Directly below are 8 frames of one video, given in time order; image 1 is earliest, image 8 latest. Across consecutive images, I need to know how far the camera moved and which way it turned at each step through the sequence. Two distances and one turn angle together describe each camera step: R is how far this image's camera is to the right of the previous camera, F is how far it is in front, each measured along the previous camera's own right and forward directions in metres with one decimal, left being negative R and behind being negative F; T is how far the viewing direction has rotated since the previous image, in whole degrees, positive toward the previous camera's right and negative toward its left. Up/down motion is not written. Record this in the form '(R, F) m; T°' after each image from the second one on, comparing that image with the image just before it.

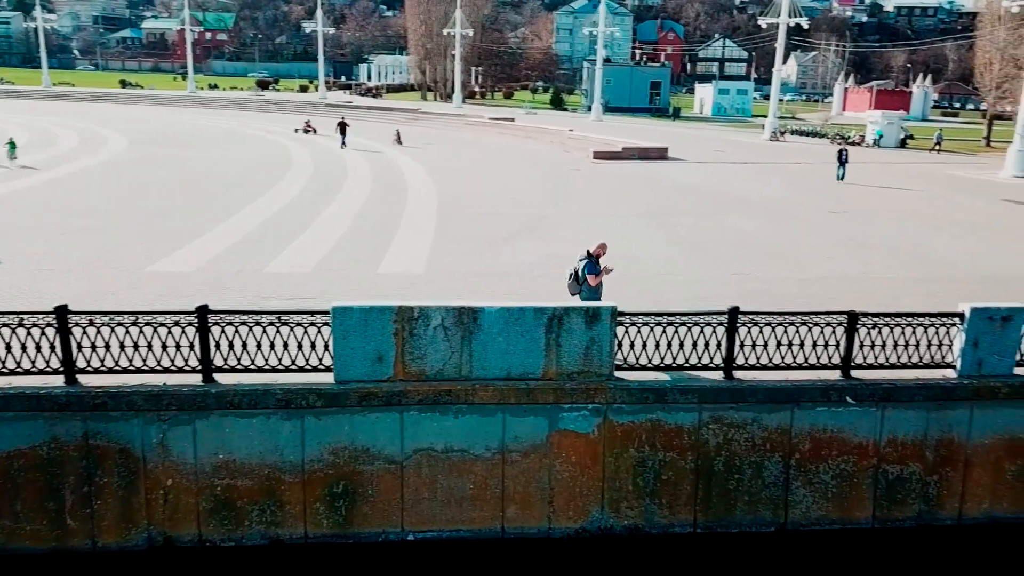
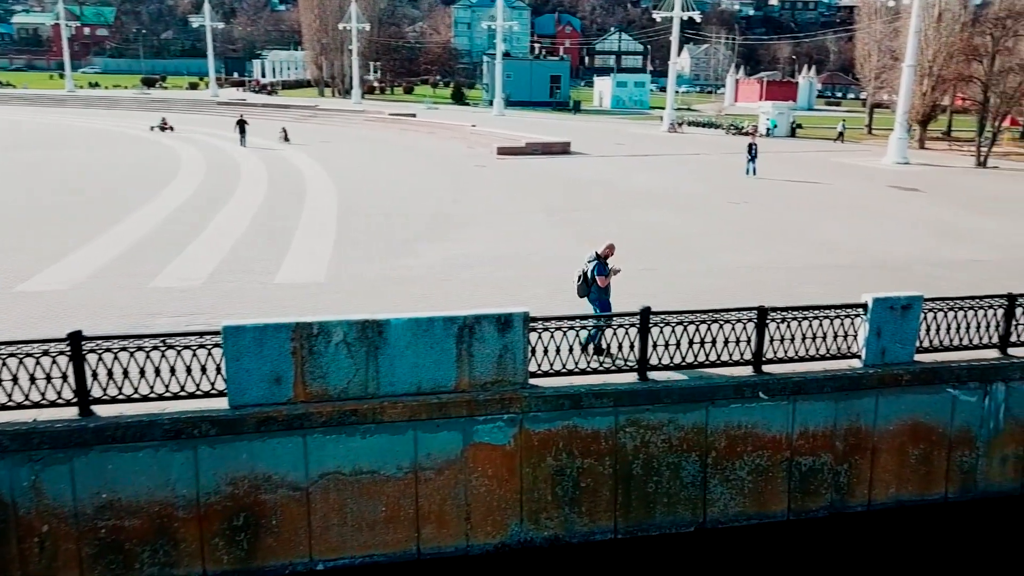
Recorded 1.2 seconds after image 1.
(0.0, +0.3) m; +6°
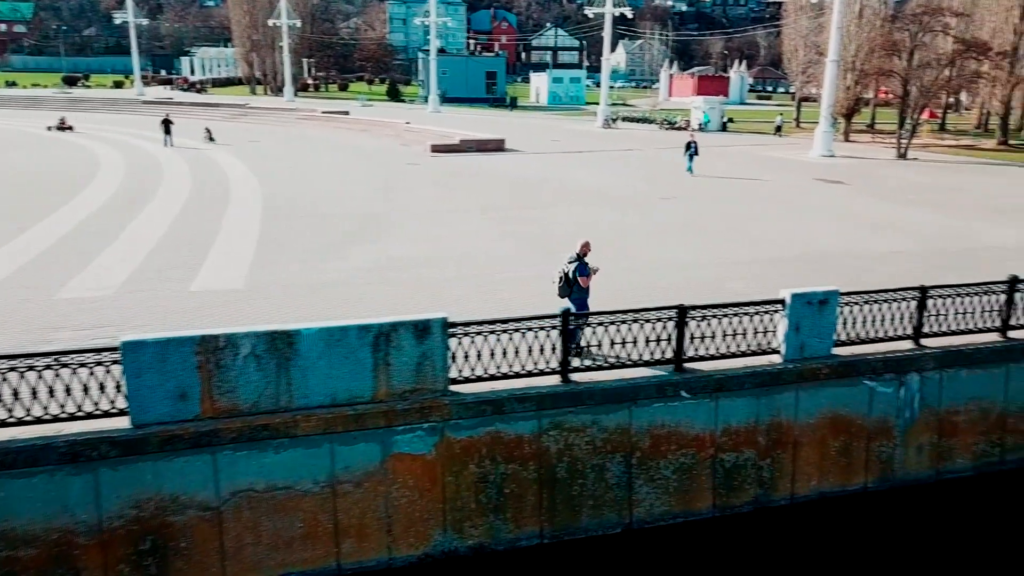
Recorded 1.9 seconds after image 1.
(+0.2, +0.1) m; +4°
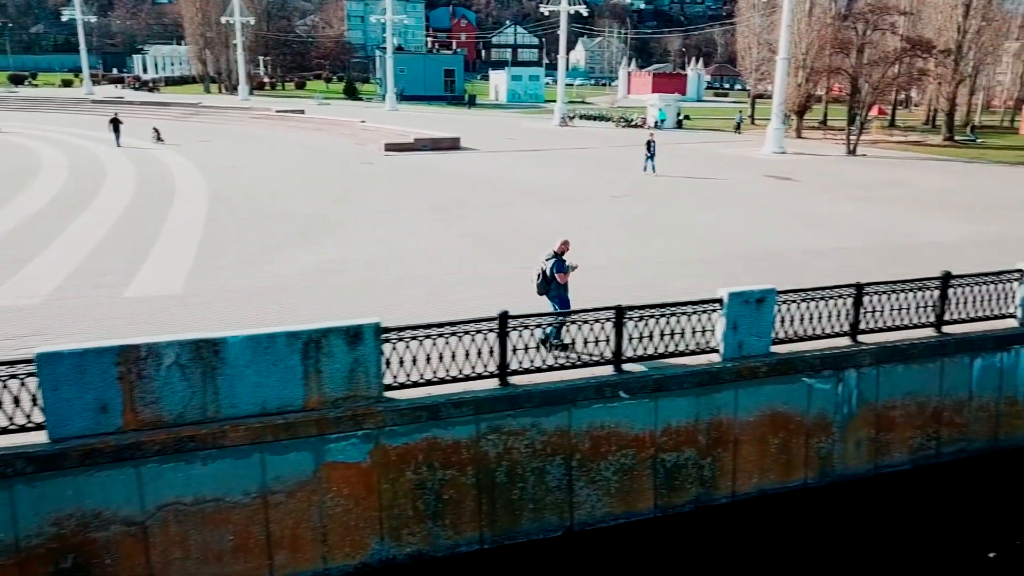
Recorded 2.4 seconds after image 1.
(+0.3, +0.1) m; +3°
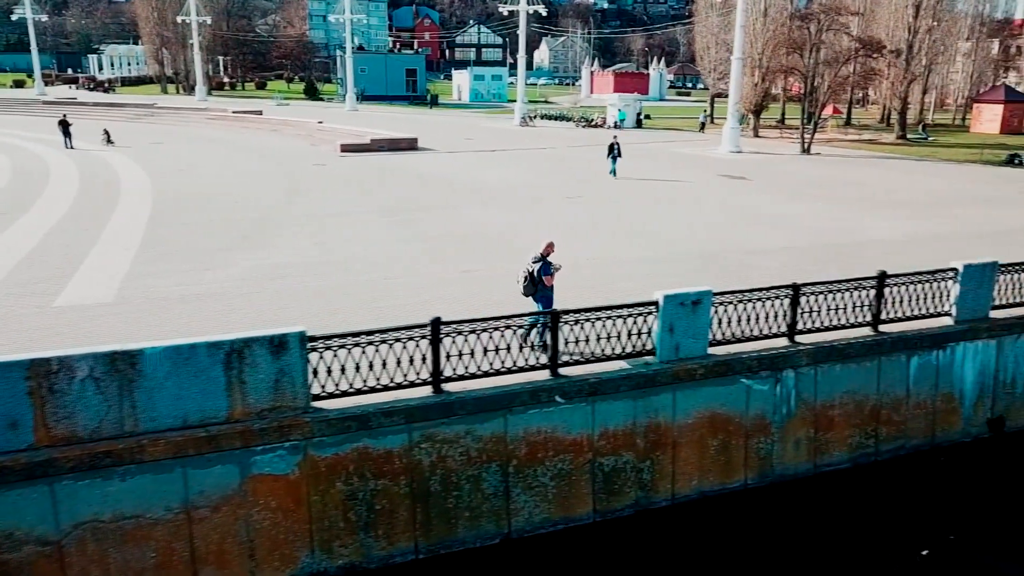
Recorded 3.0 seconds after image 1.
(+0.3, +0.1) m; +2°
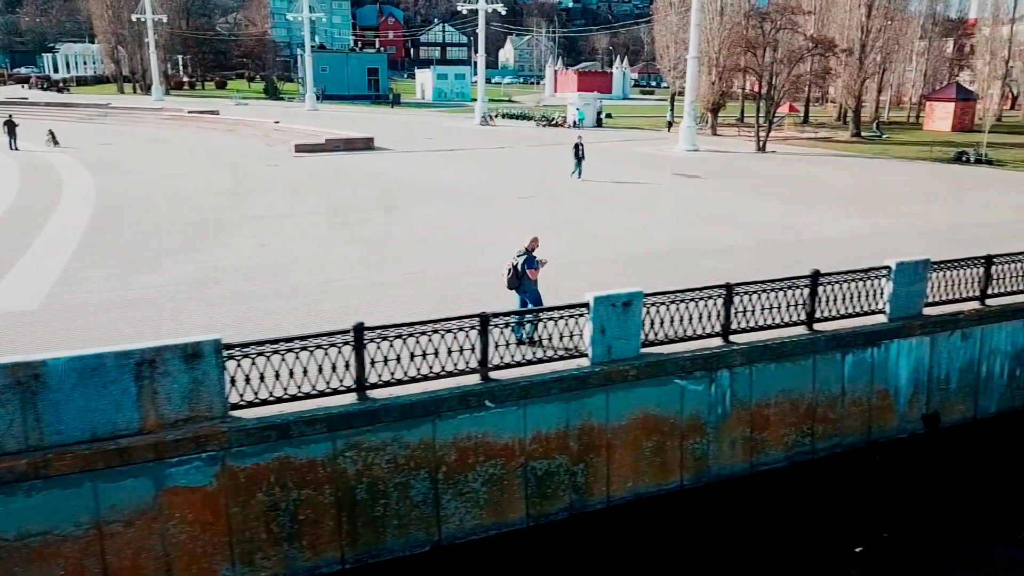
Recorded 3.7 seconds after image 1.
(+0.4, +0.1) m; +2°
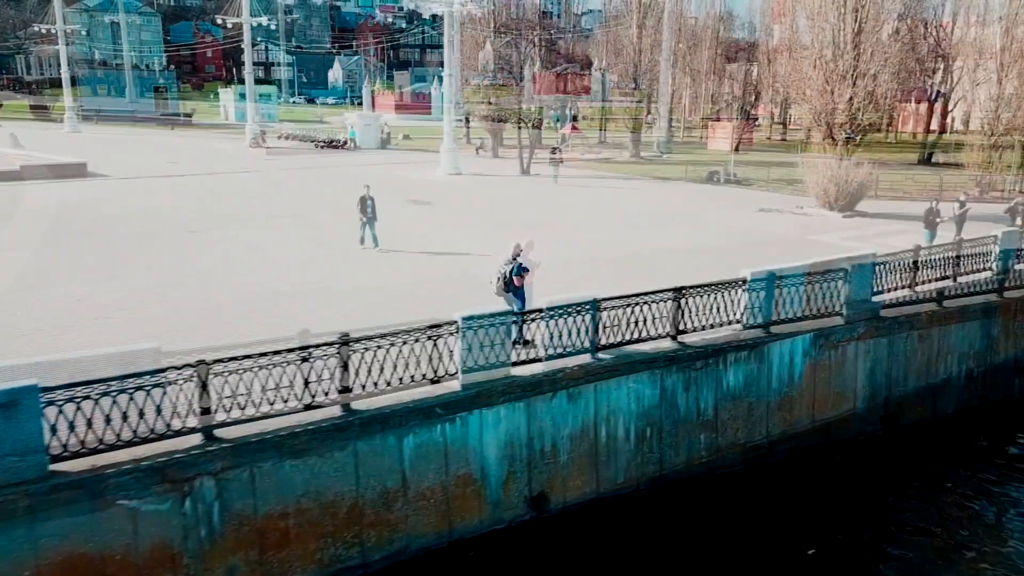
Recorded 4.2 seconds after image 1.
(+0.2, +0.1) m; +1°
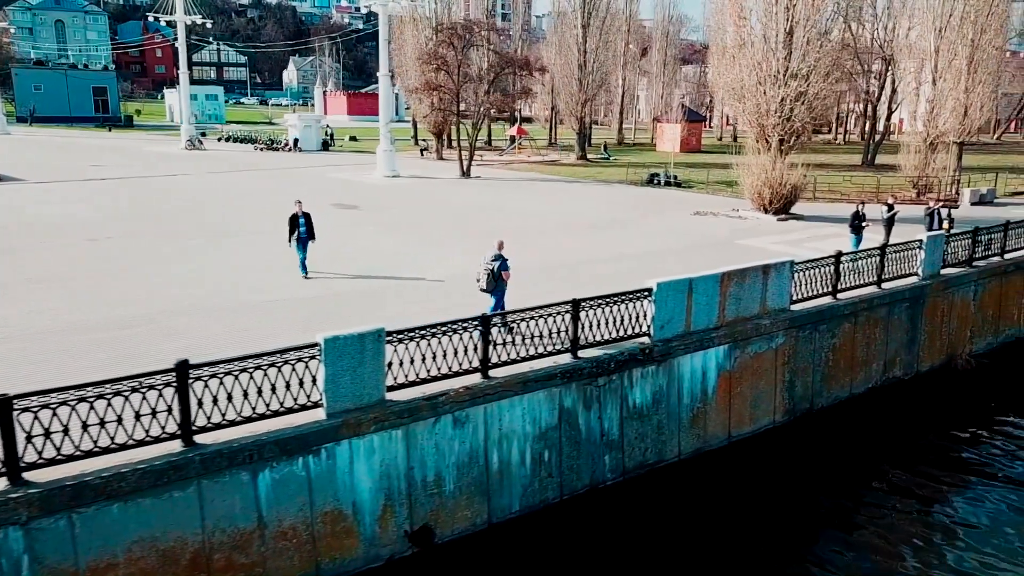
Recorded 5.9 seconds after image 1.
(+0.6, +0.4) m; +3°
